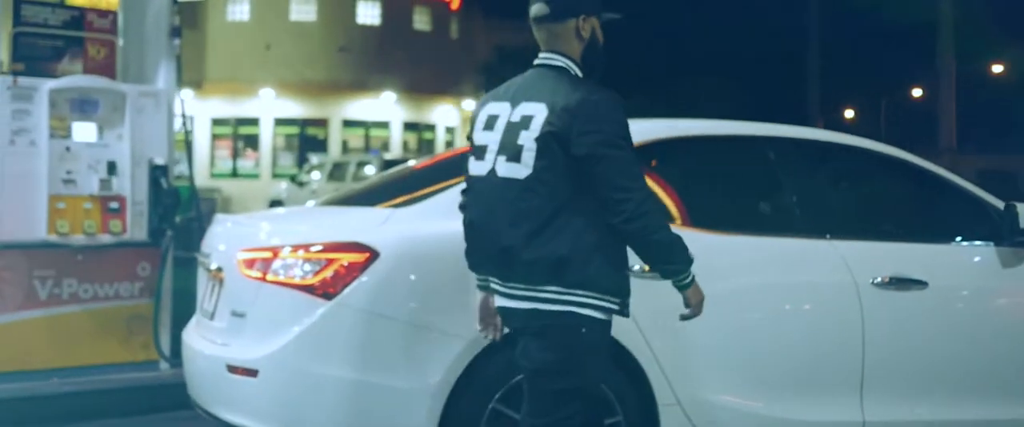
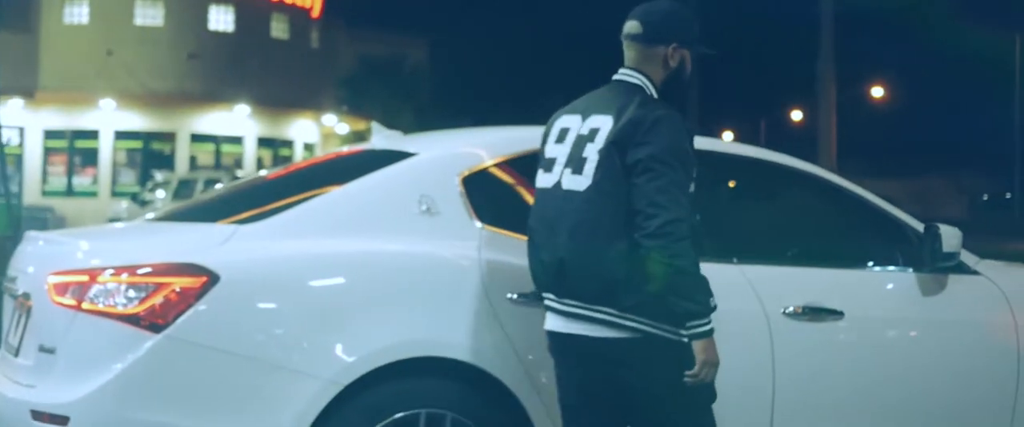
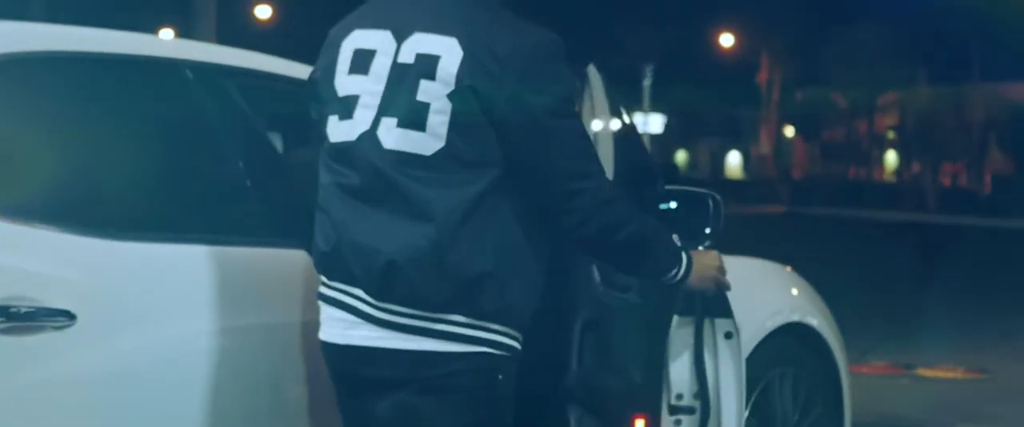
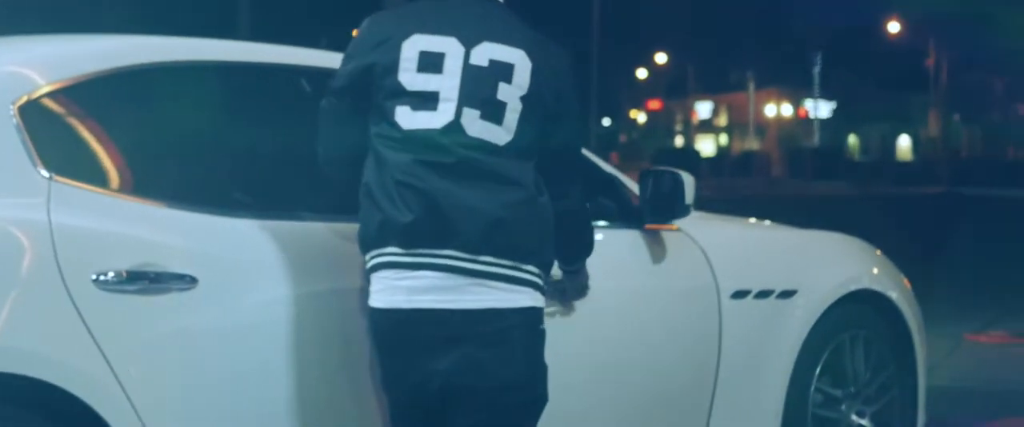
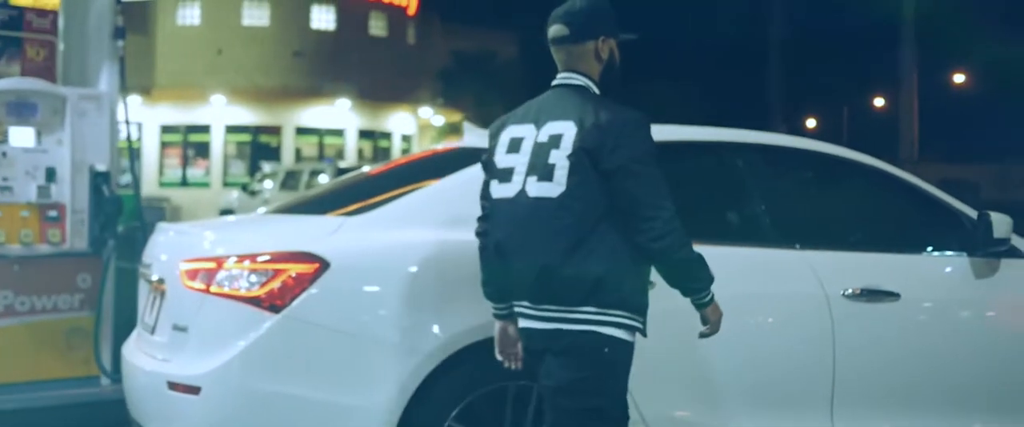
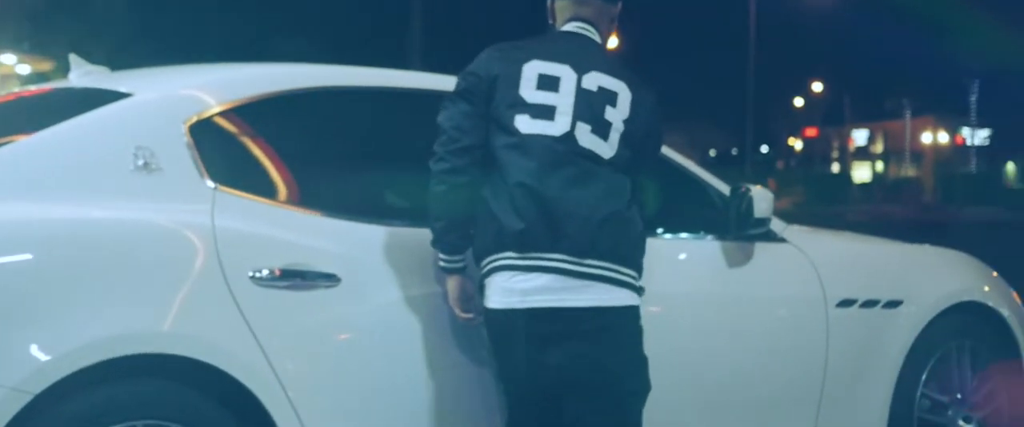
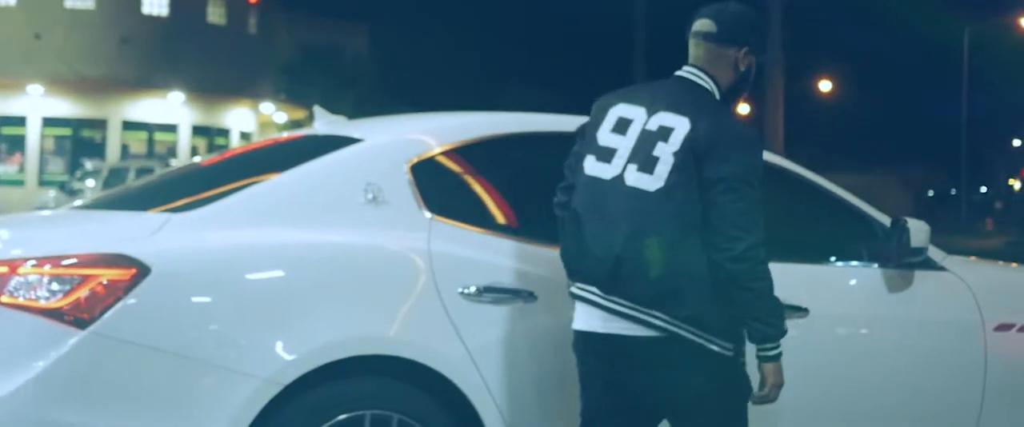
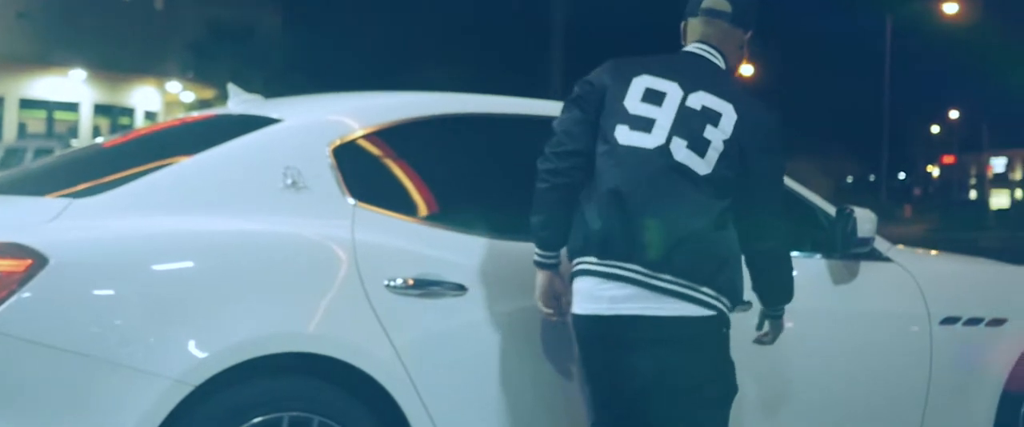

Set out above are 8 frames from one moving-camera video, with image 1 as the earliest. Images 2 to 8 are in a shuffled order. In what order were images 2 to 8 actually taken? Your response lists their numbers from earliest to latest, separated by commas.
5, 2, 7, 8, 6, 4, 3
